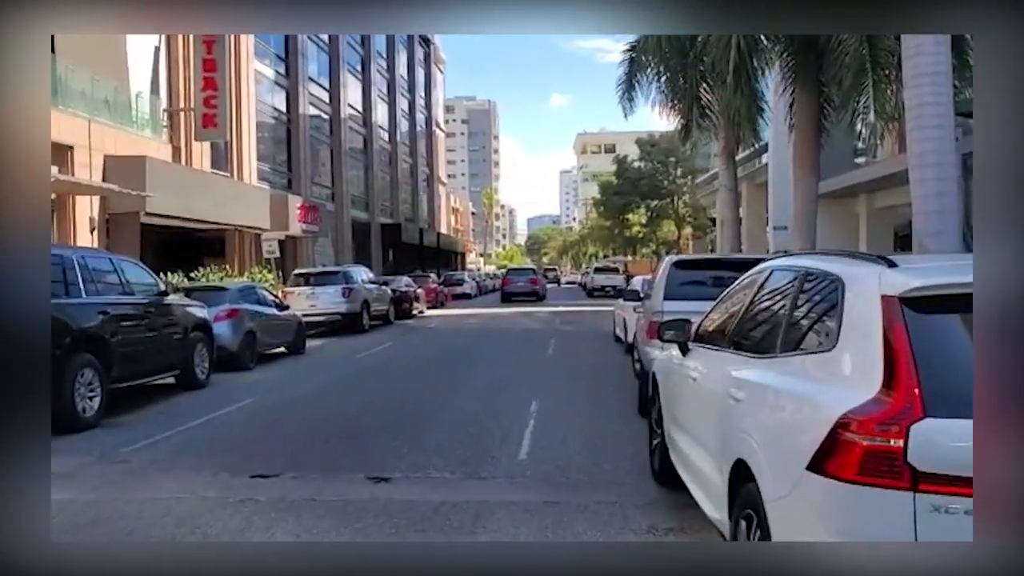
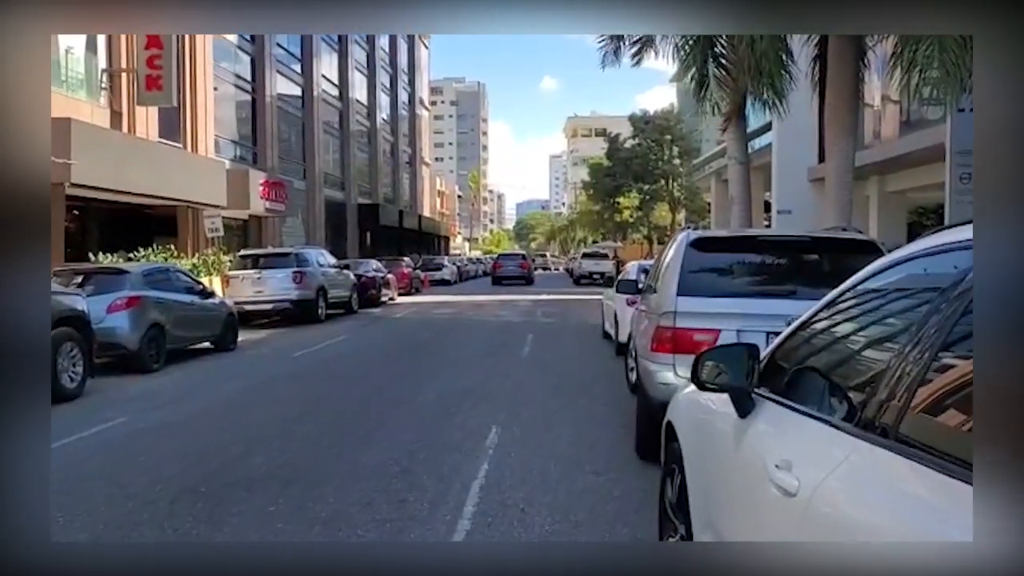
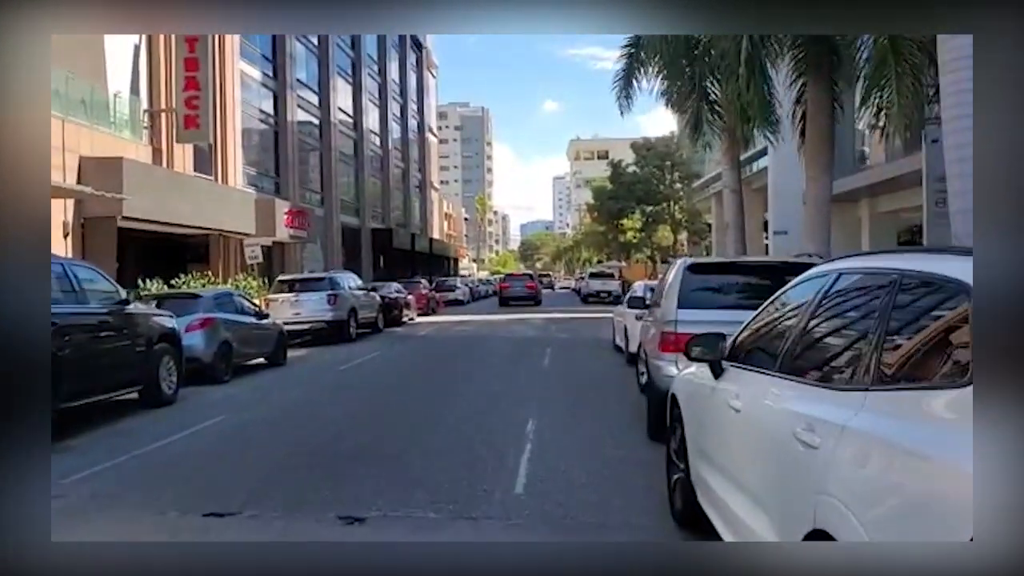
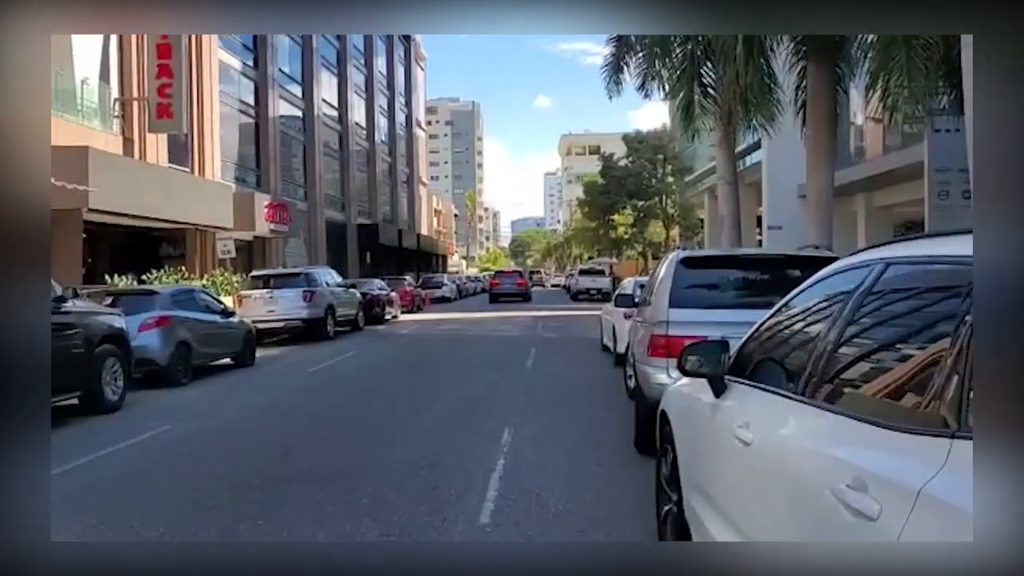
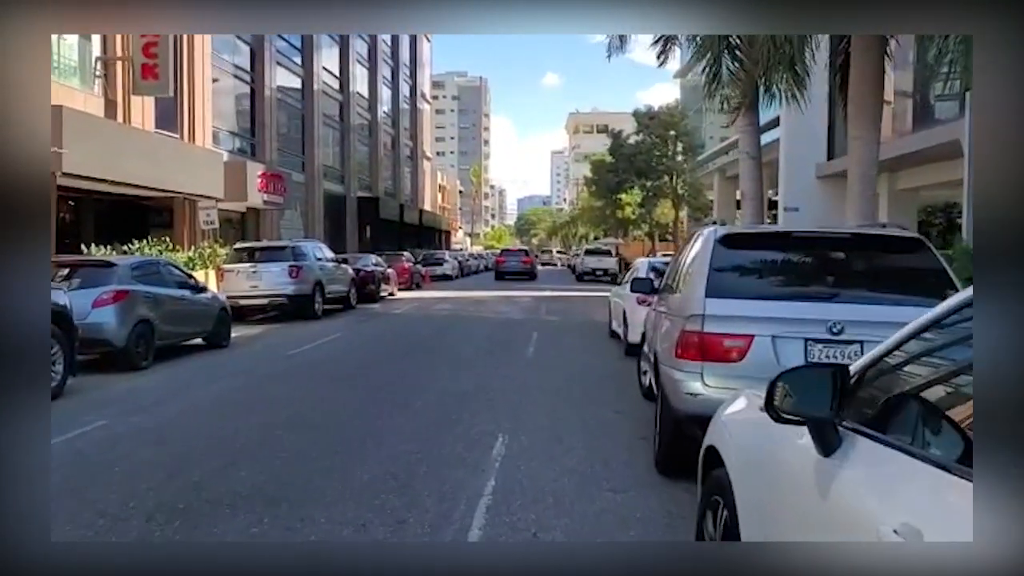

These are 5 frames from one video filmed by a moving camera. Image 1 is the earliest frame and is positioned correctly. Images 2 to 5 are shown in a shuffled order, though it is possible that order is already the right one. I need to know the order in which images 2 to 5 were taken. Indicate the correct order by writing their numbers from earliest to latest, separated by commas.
3, 4, 2, 5
